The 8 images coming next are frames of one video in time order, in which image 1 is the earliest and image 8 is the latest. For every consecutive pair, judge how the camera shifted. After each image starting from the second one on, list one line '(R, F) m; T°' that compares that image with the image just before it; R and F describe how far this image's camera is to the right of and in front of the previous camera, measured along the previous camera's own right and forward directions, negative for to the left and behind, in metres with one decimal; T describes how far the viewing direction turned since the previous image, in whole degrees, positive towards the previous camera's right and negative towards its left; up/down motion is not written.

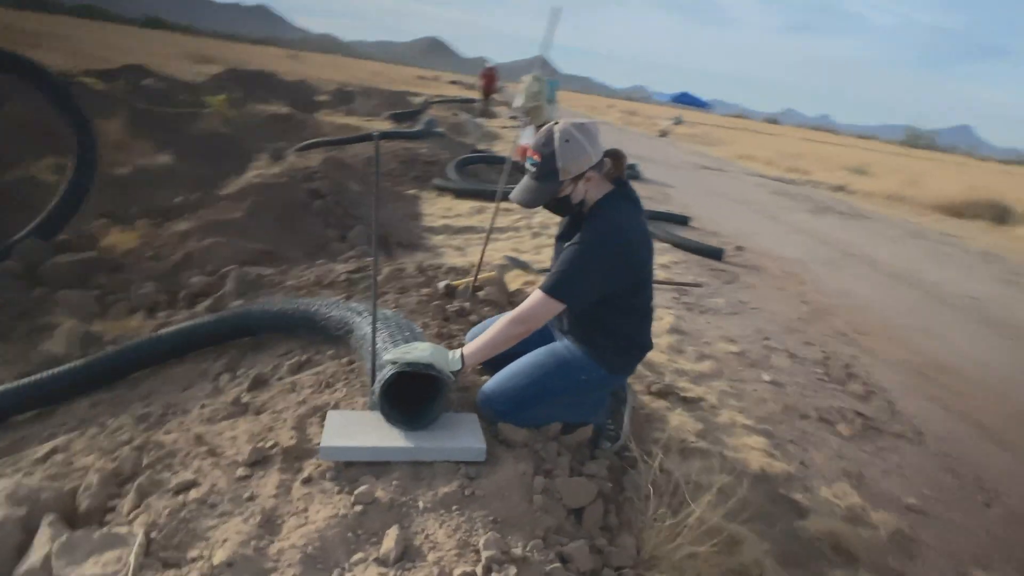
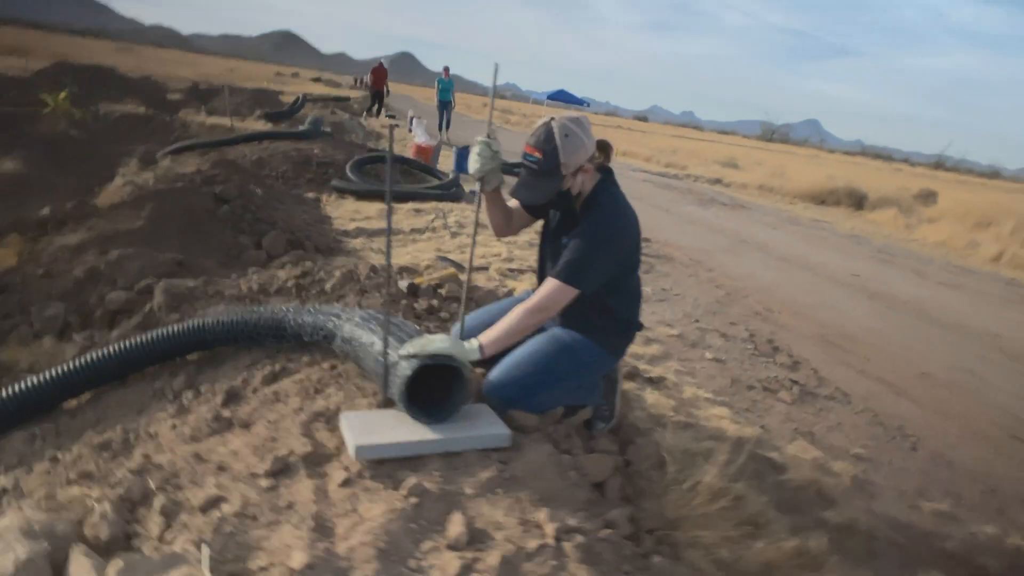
(-0.5, 0.0) m; +11°
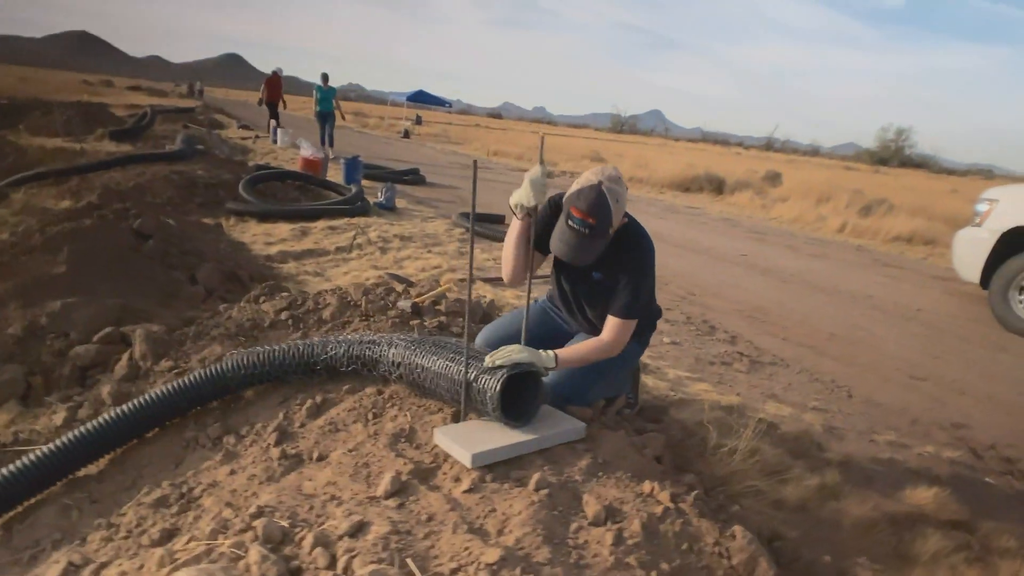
(-0.9, -0.3) m; +12°
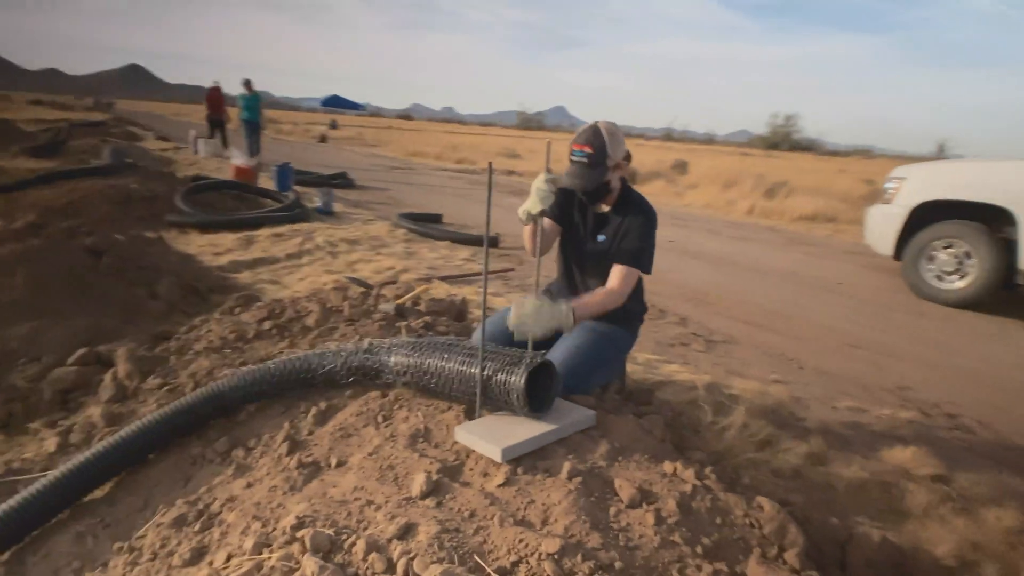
(-0.4, -0.1) m; +7°
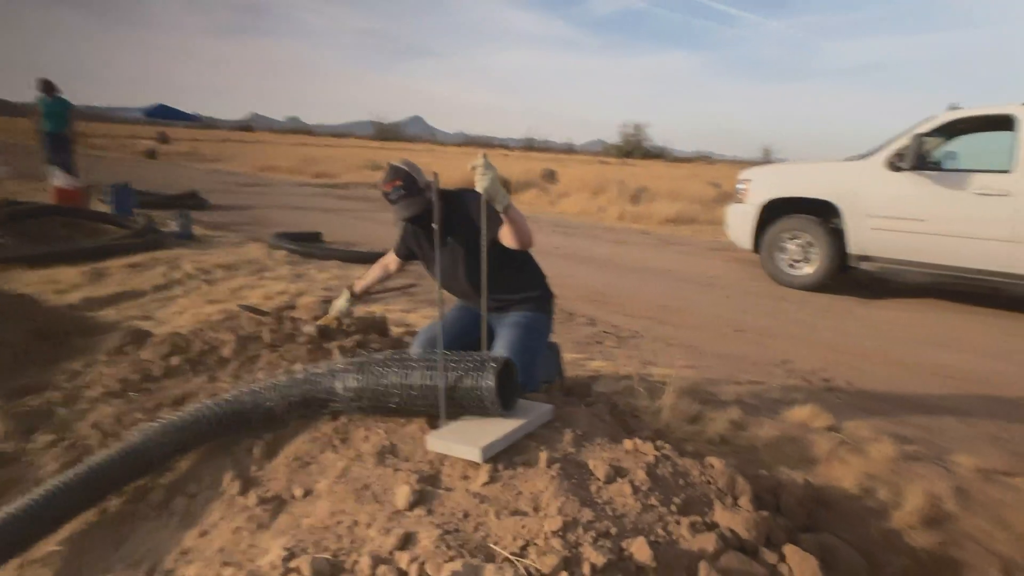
(-0.4, -0.1) m; +12°
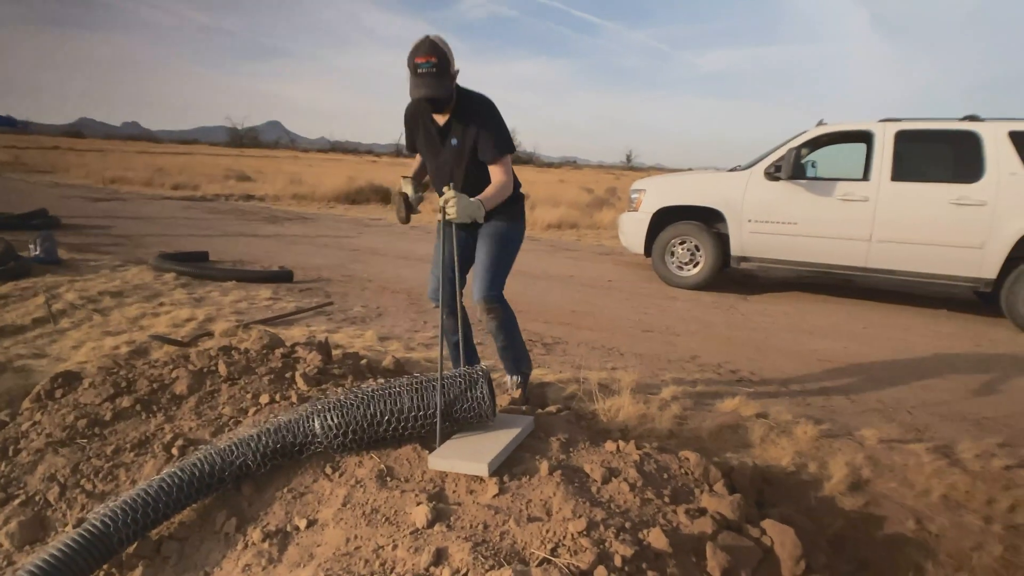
(-0.6, -0.2) m; +11°
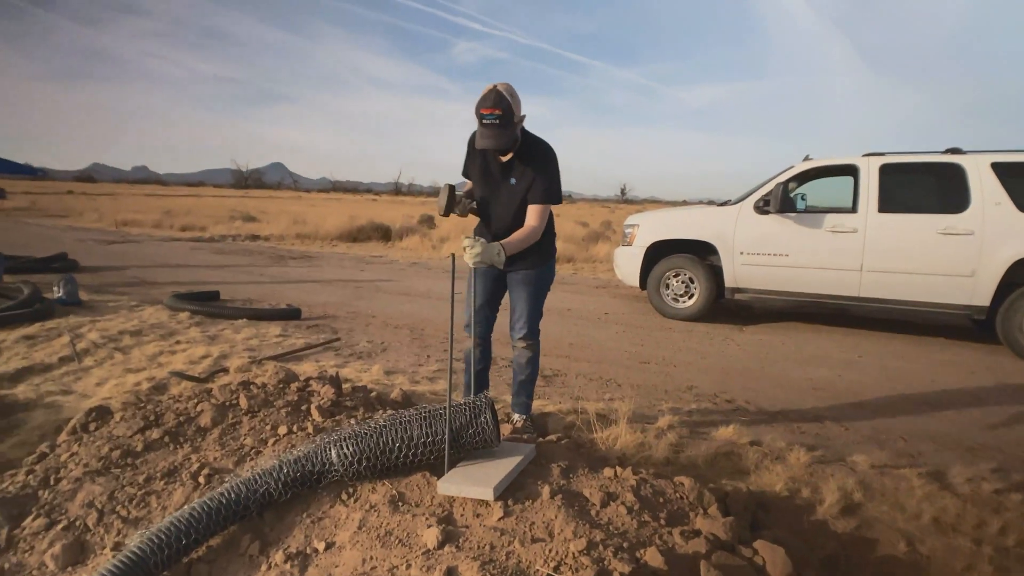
(0.0, -0.3) m; 0°
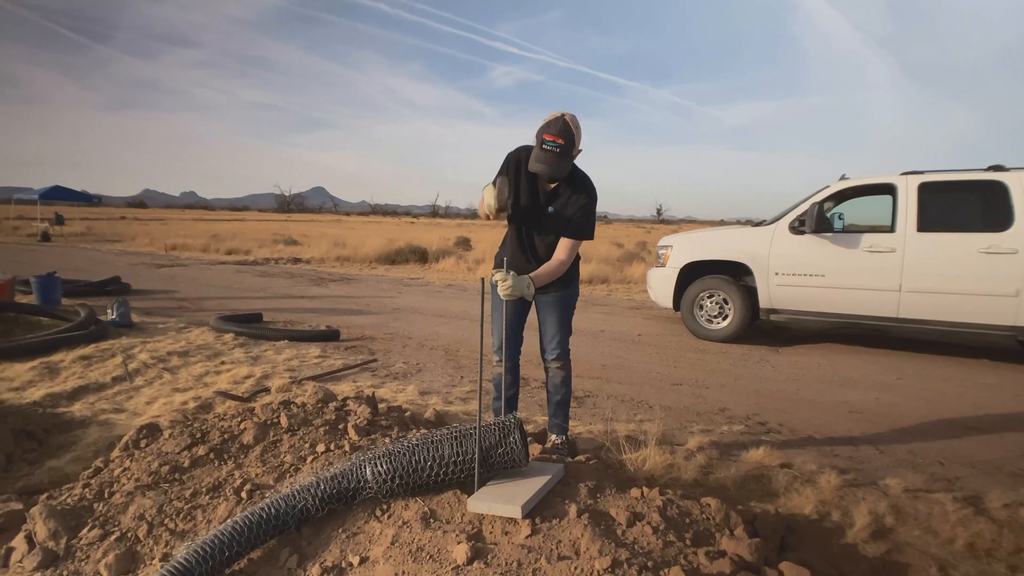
(0.0, -0.1) m; -3°
